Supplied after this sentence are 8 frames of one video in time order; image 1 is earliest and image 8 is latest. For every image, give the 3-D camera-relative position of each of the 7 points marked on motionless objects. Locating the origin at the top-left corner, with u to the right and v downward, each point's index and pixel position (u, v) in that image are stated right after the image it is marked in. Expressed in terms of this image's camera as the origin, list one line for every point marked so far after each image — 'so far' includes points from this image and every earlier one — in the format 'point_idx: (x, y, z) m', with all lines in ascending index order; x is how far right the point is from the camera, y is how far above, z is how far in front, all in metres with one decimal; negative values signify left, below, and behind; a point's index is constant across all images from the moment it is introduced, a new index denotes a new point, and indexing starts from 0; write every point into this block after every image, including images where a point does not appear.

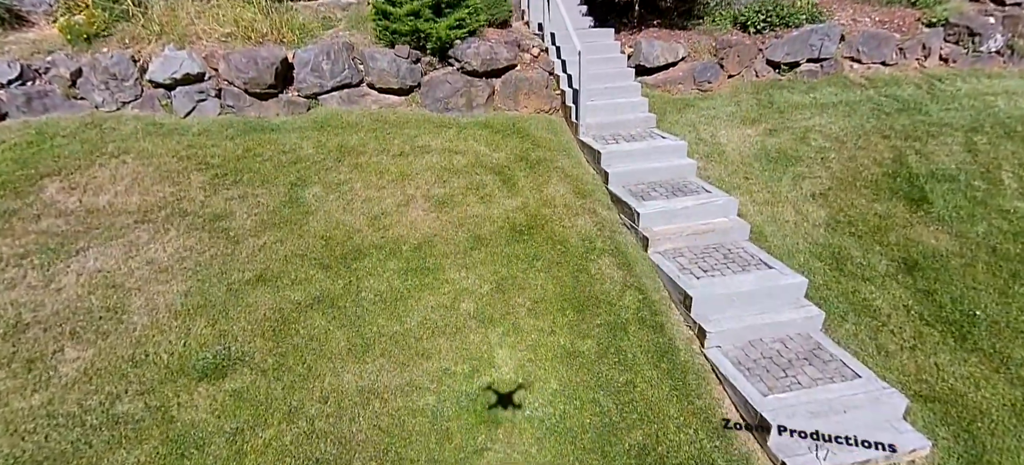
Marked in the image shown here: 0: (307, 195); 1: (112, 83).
0: (-2.3, +0.4, +5.6) m
1: (-5.2, +1.9, +6.6) m
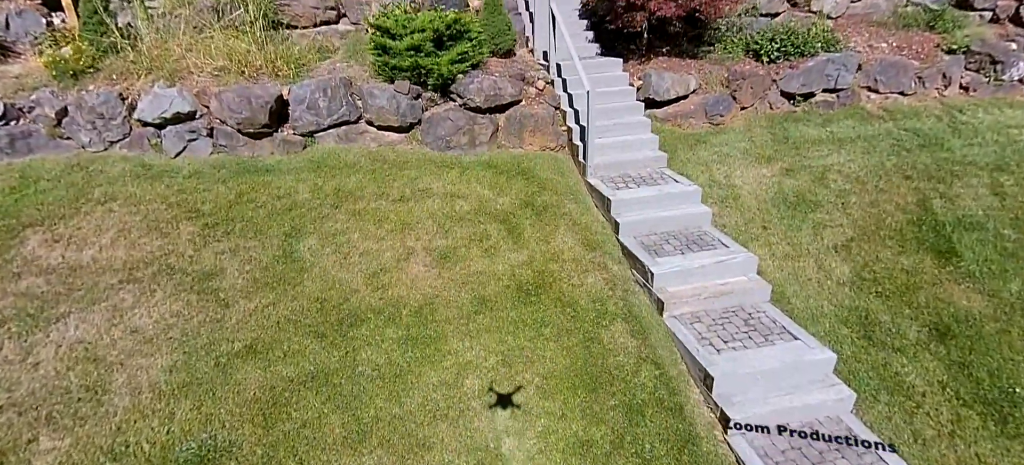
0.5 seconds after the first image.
0: (-2.2, -0.2, +5.3) m
1: (-5.2, +1.4, +6.3) m
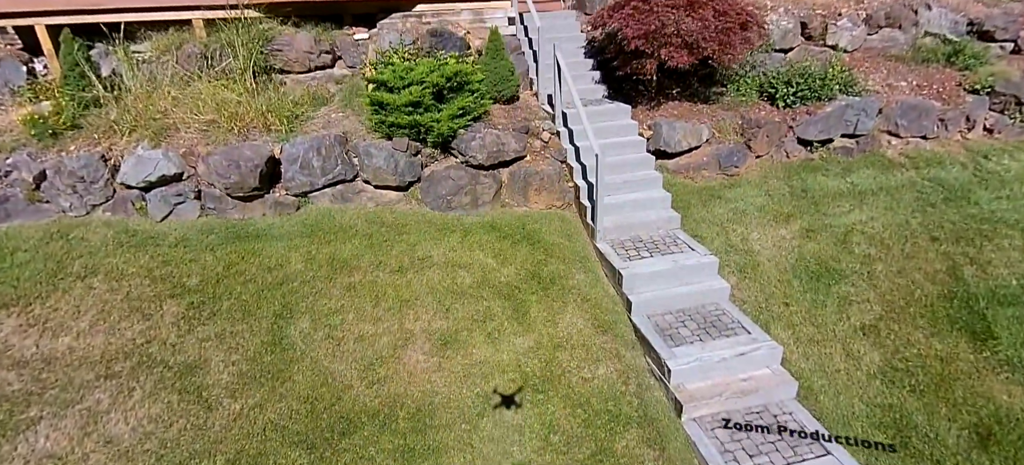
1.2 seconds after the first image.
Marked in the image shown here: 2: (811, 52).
0: (-2.1, -1.0, +4.9) m
1: (-5.1, +0.5, +5.9) m
2: (+5.2, +3.1, +8.7) m
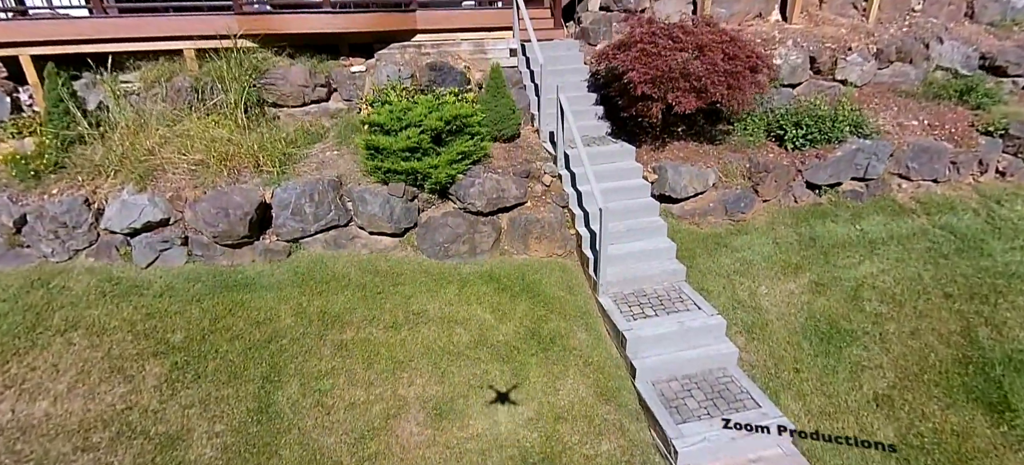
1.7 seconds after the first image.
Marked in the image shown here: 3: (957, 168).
0: (-2.2, -1.5, +4.7) m
1: (-5.1, 0.0, +5.7) m
2: (+5.2, +2.5, +8.5) m
3: (+6.7, +1.0, +7.6) m
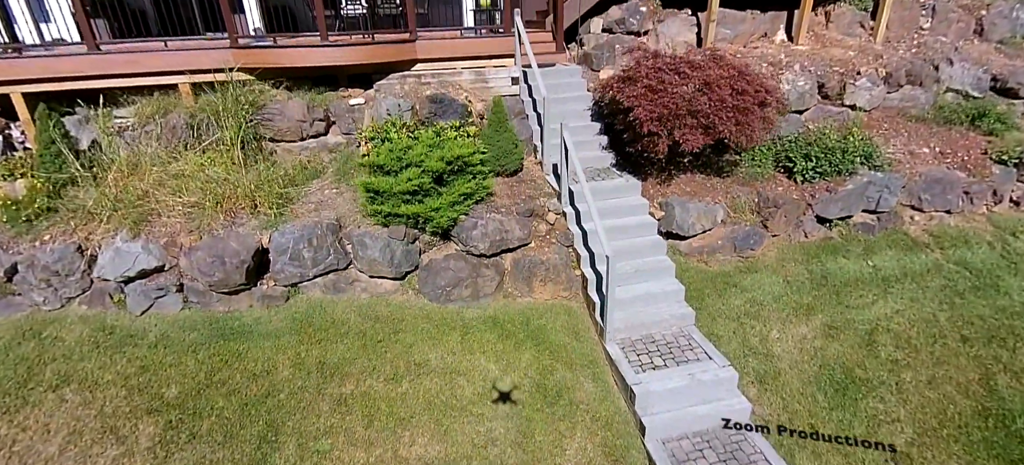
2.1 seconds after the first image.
0: (-2.1, -2.1, +4.6) m
1: (-5.1, -0.5, +5.6) m
2: (+5.3, +2.0, +8.4) m
3: (+6.8, +0.5, +7.4) m
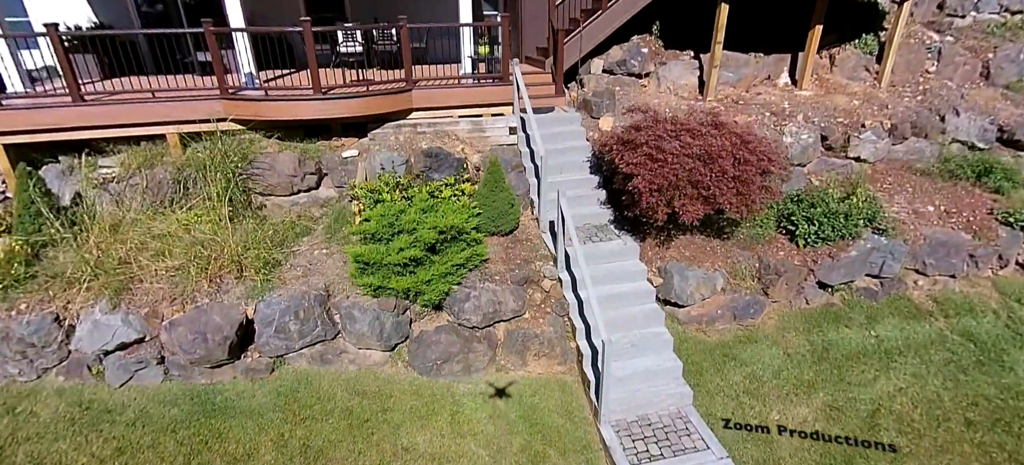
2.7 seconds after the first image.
0: (-2.2, -2.9, +4.4) m
1: (-5.1, -1.3, +5.4) m
2: (+5.2, +1.1, +8.2) m
3: (+6.7, -0.4, +7.2) m
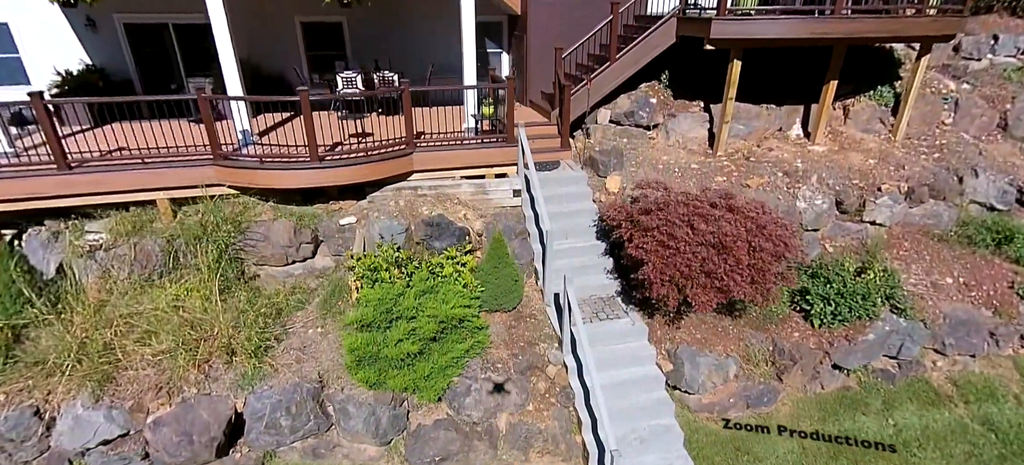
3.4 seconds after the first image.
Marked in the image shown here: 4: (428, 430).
0: (-2.2, -3.8, +4.1) m
1: (-5.1, -2.2, +5.1) m
2: (+5.3, 0.0, +7.9) m
3: (+6.7, -1.5, +7.0) m
4: (-0.9, -2.1, +5.5) m
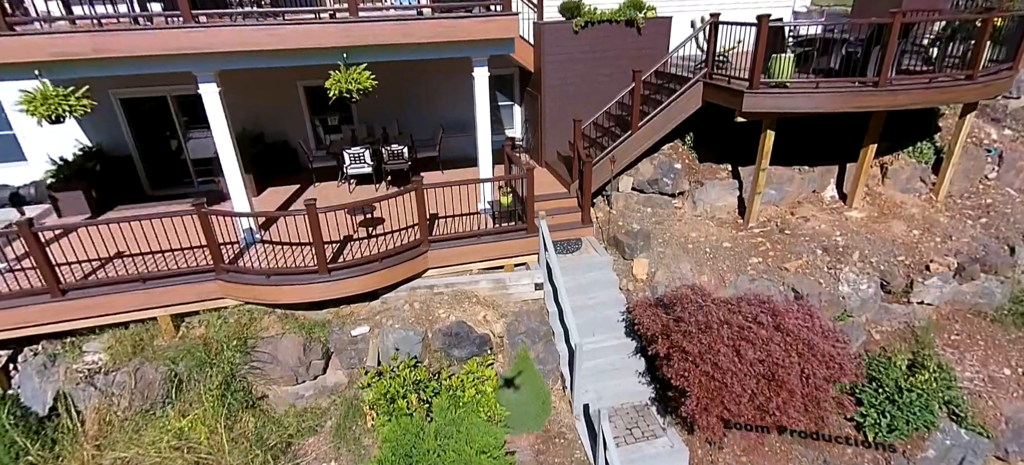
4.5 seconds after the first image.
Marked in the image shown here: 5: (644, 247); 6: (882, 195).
0: (-1.8, -5.3, +3.7) m
1: (-4.8, -3.7, +4.7) m
2: (+5.6, -1.2, +7.4) m
3: (+7.1, -2.7, +6.4) m
4: (-0.6, -3.5, +5.0) m
5: (+2.0, -0.2, +7.6) m
6: (+6.5, +0.7, +8.9) m
